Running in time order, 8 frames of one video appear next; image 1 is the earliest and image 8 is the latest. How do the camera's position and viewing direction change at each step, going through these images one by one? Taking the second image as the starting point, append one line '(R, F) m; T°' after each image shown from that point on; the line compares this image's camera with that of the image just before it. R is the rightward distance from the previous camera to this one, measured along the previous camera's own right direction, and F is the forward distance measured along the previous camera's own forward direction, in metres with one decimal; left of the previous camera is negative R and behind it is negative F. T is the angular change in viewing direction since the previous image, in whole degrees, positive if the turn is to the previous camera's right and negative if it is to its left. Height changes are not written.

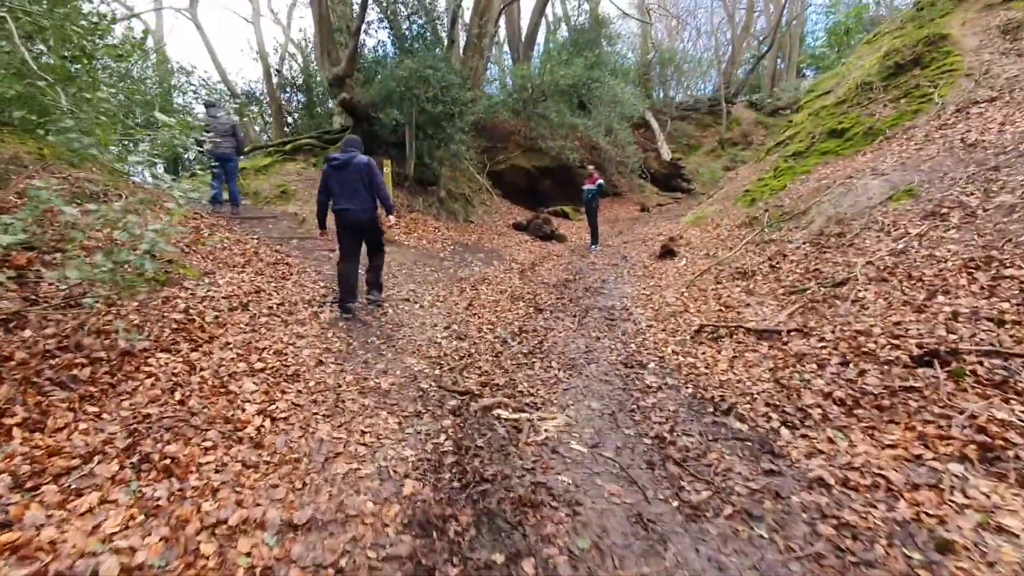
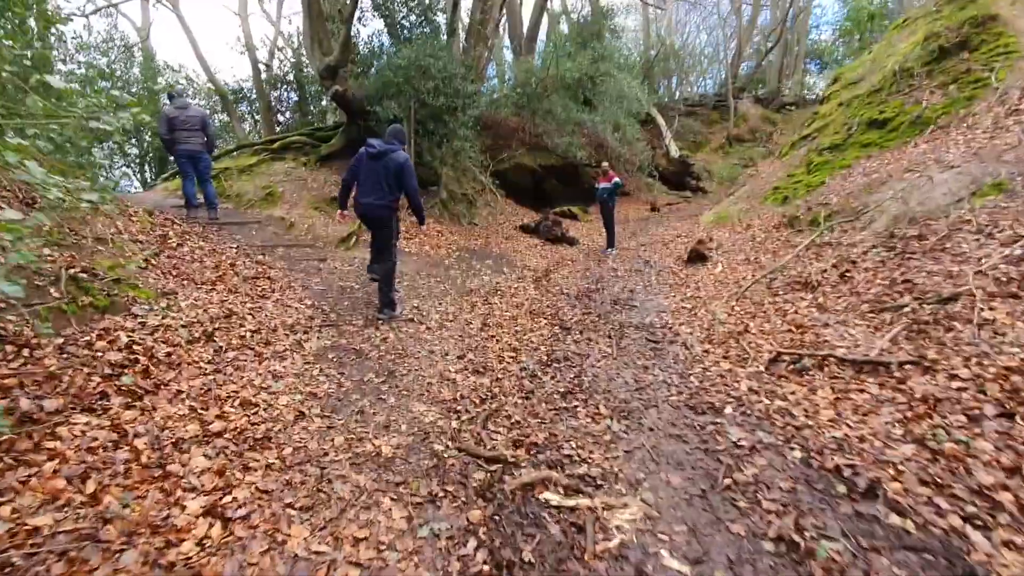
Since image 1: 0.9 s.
(-0.3, +1.2) m; 0°
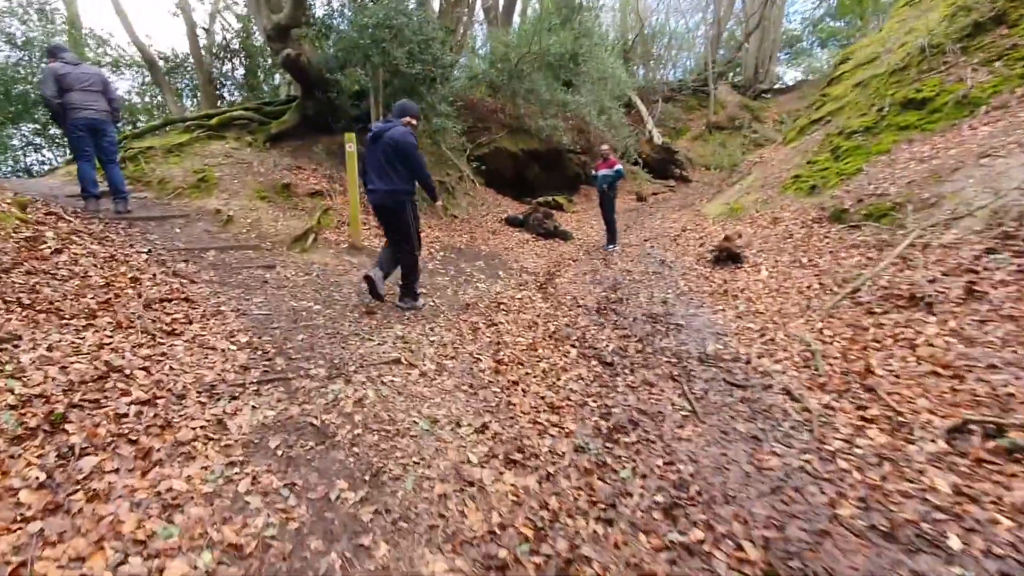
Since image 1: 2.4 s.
(-0.6, +1.9) m; +4°
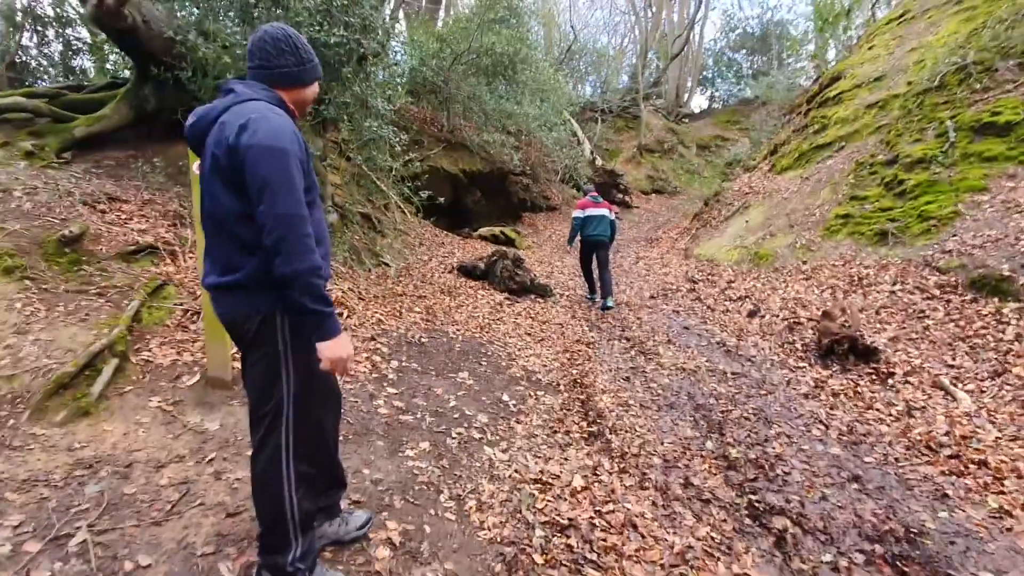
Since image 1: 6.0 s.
(-1.1, +4.1) m; +11°
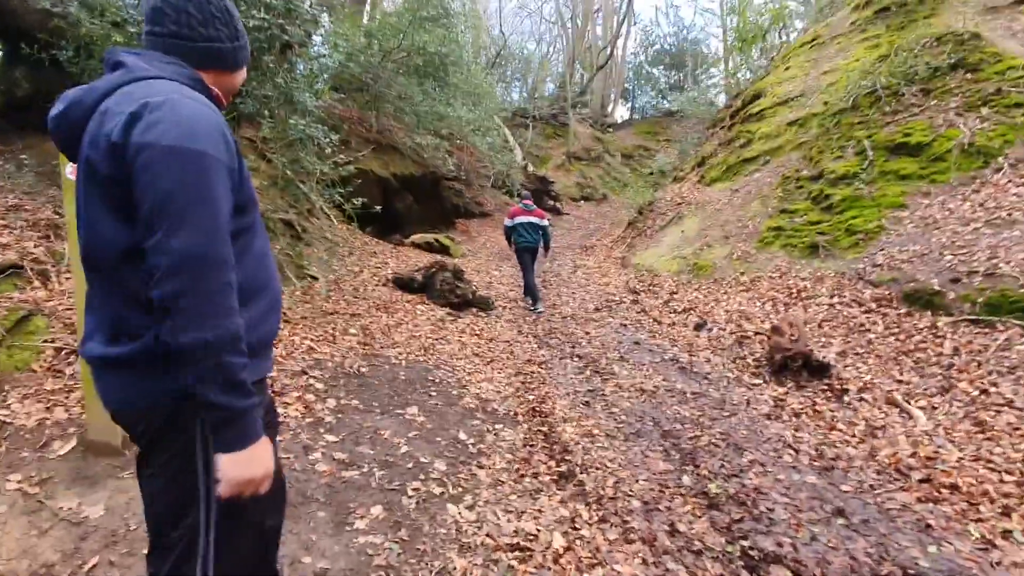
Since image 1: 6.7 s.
(-0.3, +0.5) m; +8°
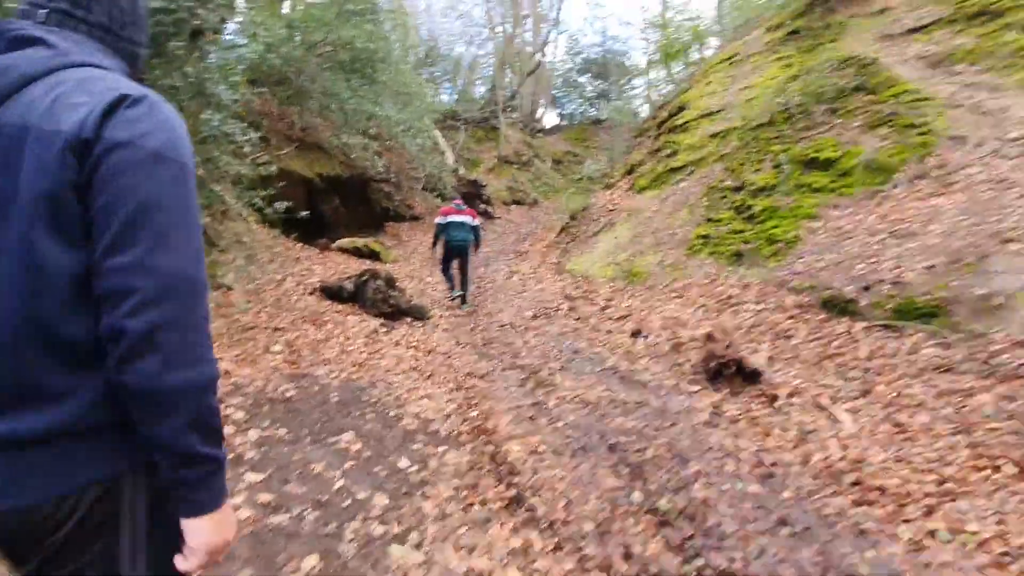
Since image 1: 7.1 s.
(-0.1, +0.2) m; +8°
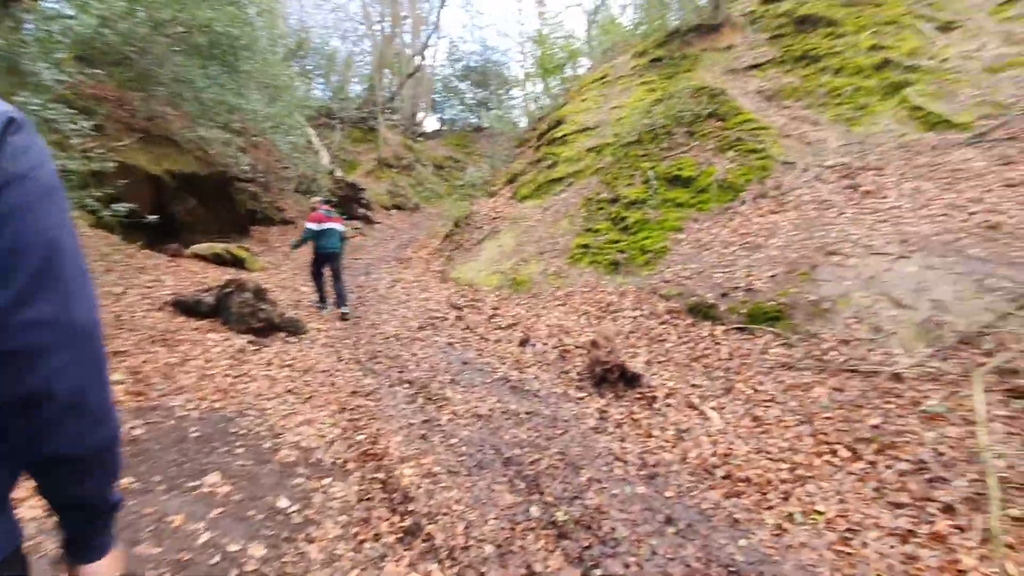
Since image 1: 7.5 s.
(-0.1, +0.1) m; +13°
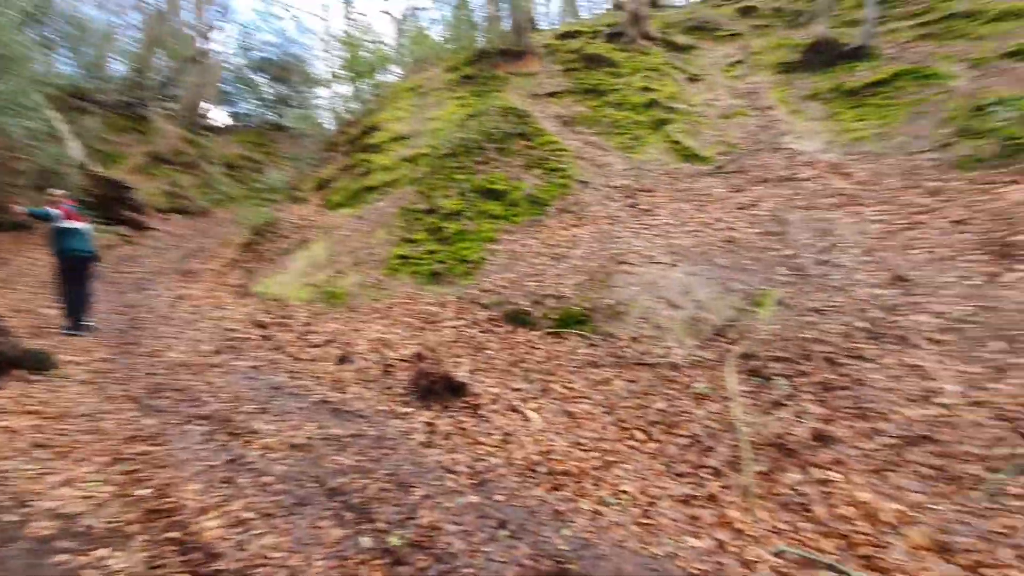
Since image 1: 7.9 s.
(-0.1, 0.0) m; +21°
